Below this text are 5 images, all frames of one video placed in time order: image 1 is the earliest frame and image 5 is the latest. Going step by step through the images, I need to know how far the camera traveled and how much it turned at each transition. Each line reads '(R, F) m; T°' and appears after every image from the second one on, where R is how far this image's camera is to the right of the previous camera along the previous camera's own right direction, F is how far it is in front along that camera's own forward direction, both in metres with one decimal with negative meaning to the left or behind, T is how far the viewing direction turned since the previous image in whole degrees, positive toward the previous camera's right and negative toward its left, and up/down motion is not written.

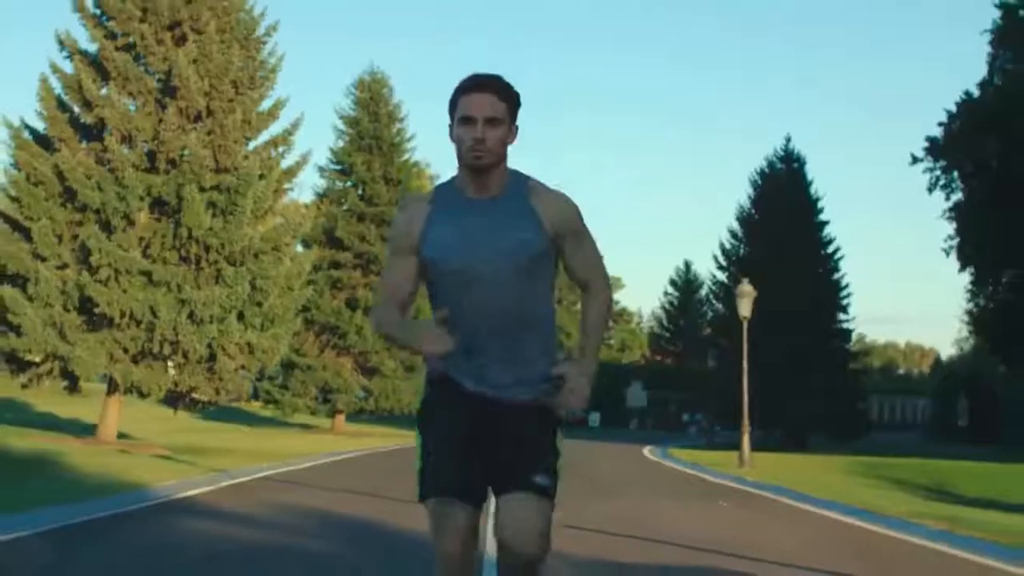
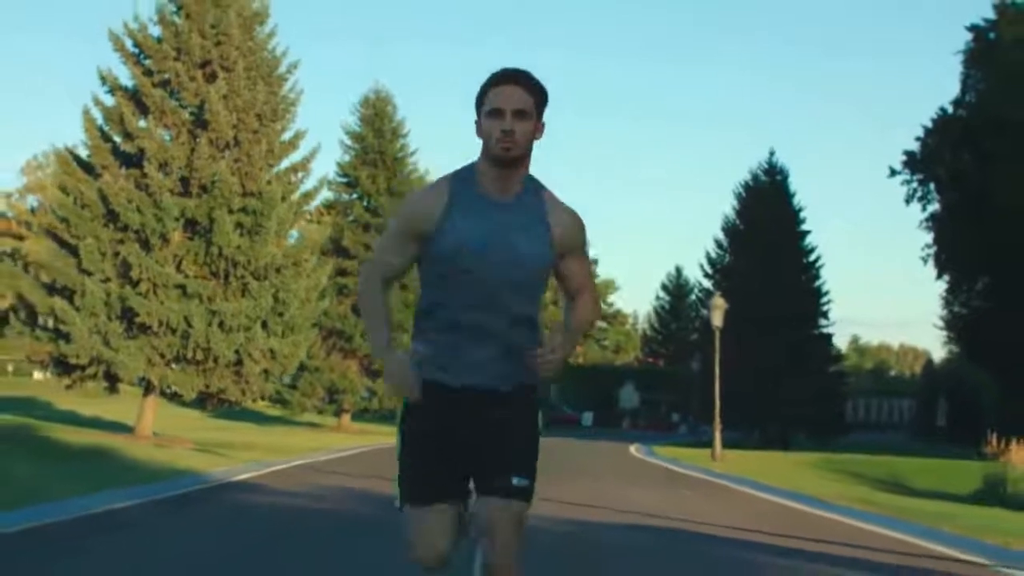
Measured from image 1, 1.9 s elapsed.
(0.0, -3.4) m; 0°
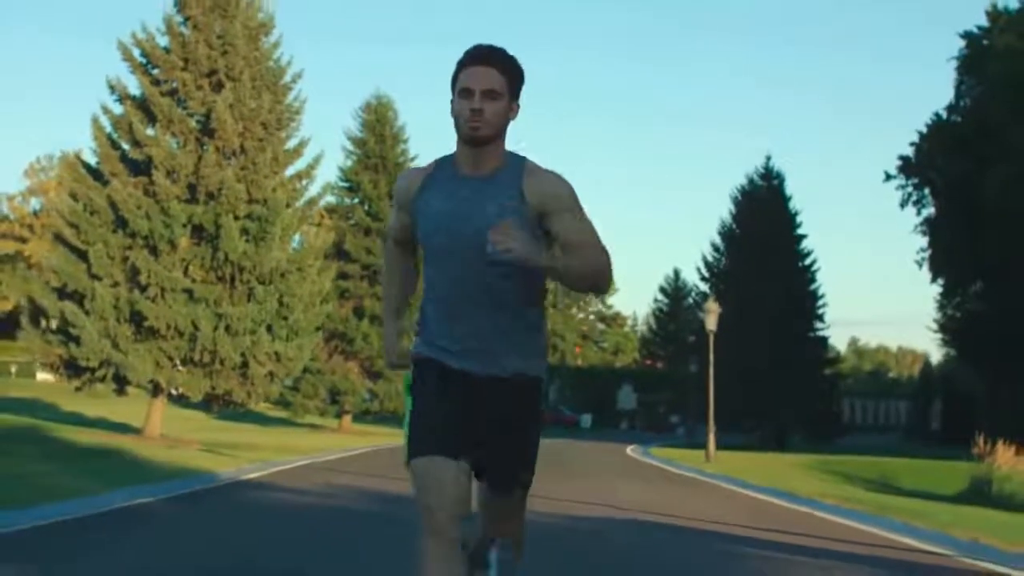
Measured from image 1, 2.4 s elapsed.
(0.0, -0.8) m; 0°
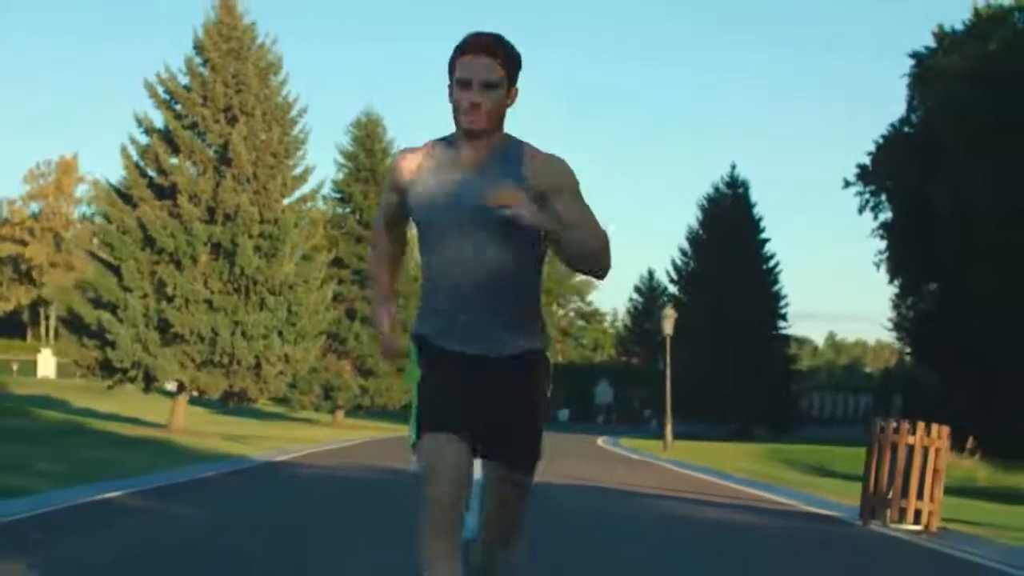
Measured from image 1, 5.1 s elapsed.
(0.0, -4.7) m; +1°
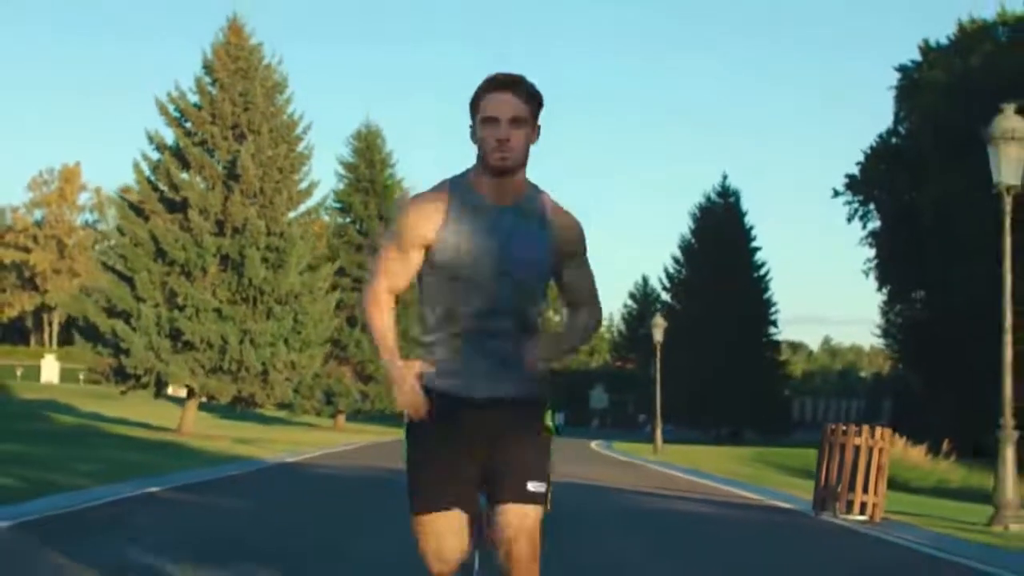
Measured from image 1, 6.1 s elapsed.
(0.0, -1.7) m; 0°
